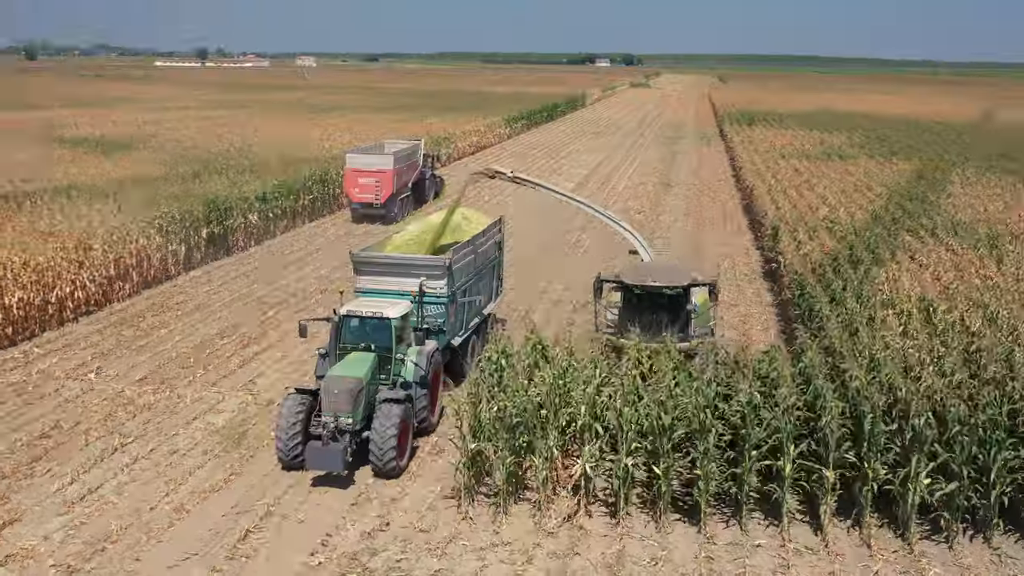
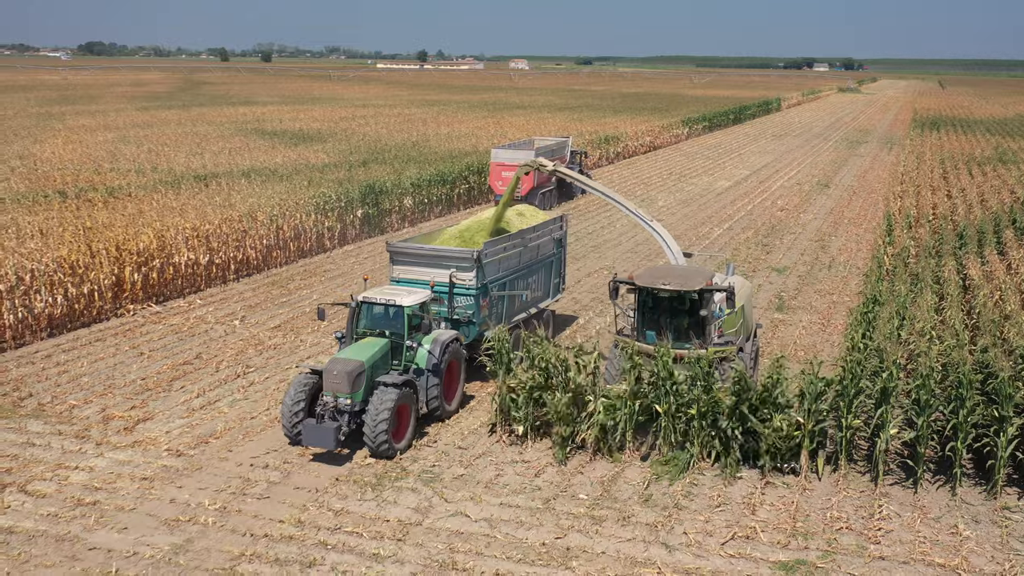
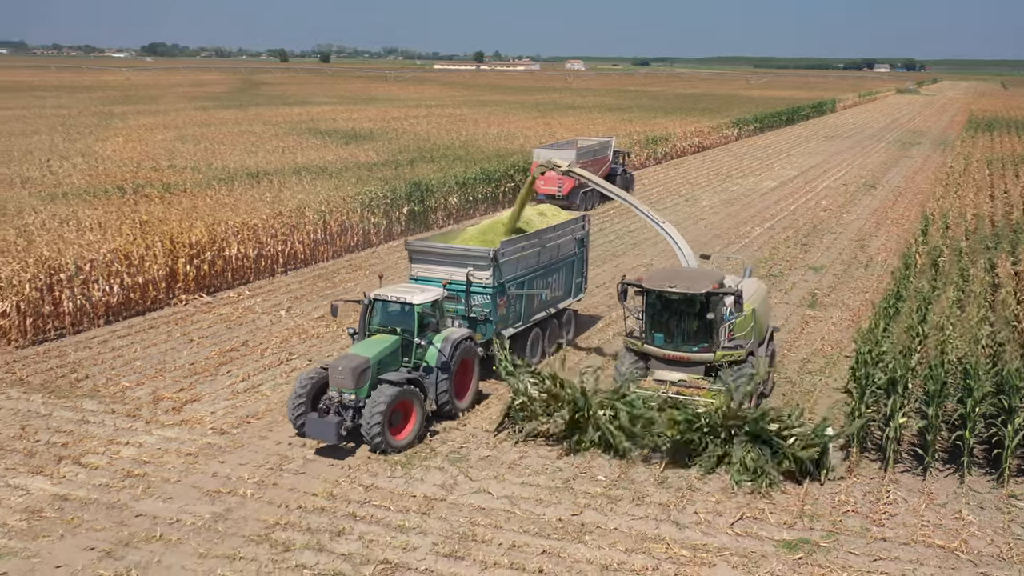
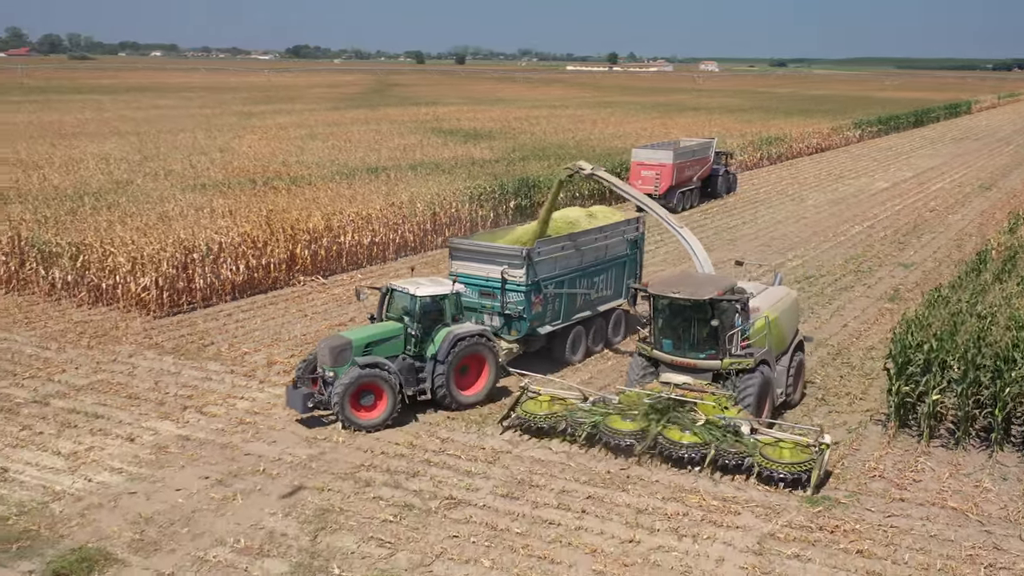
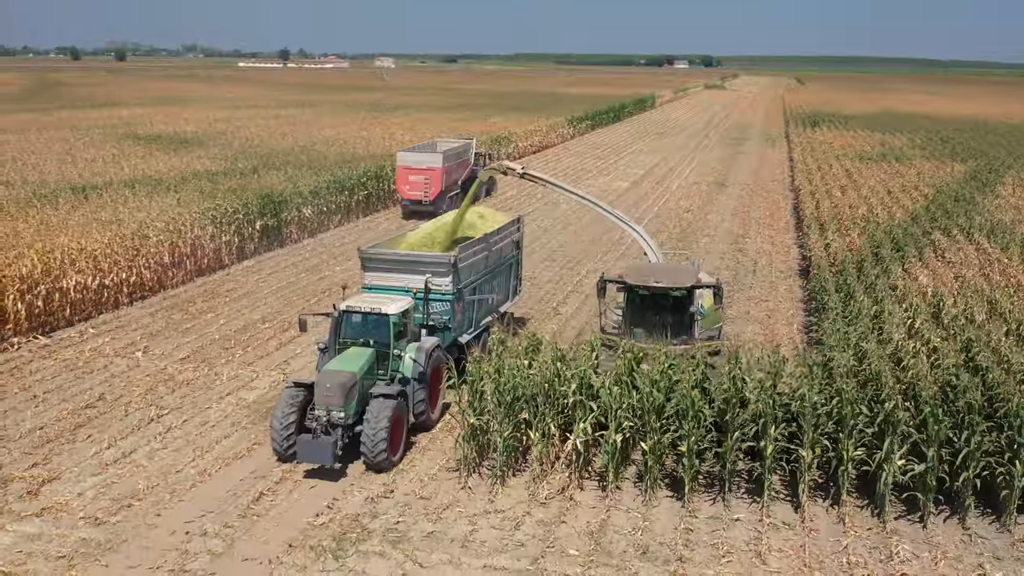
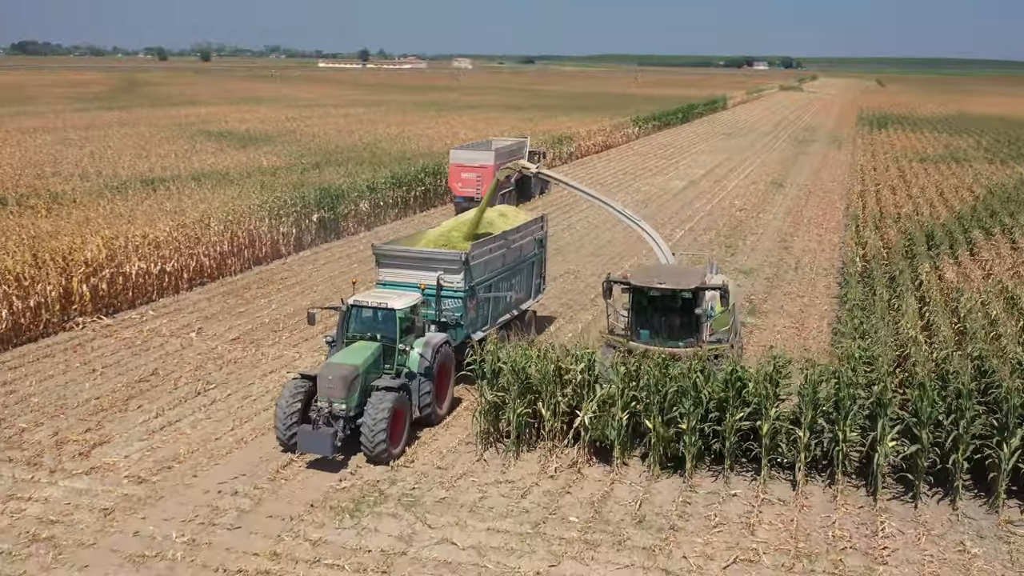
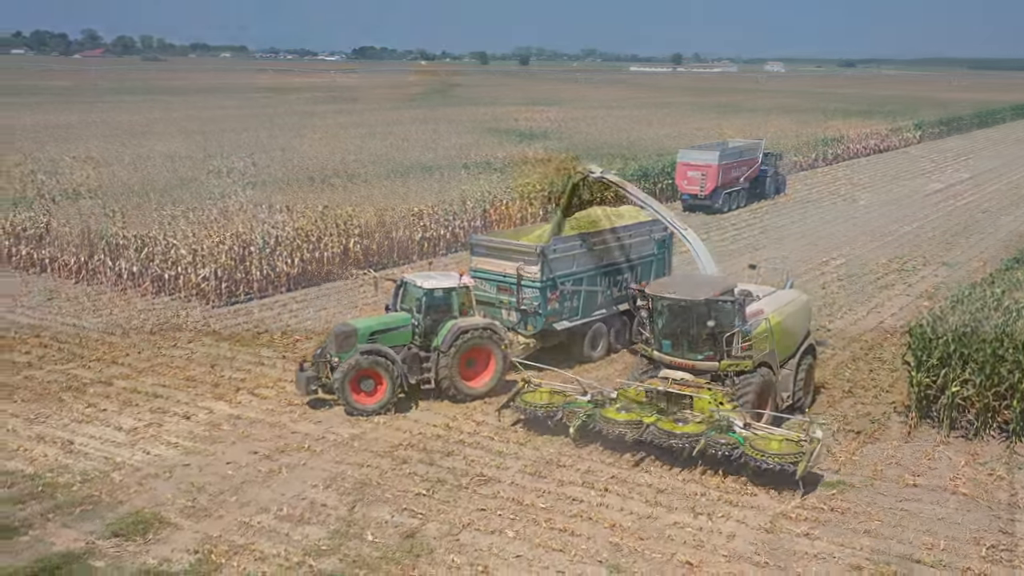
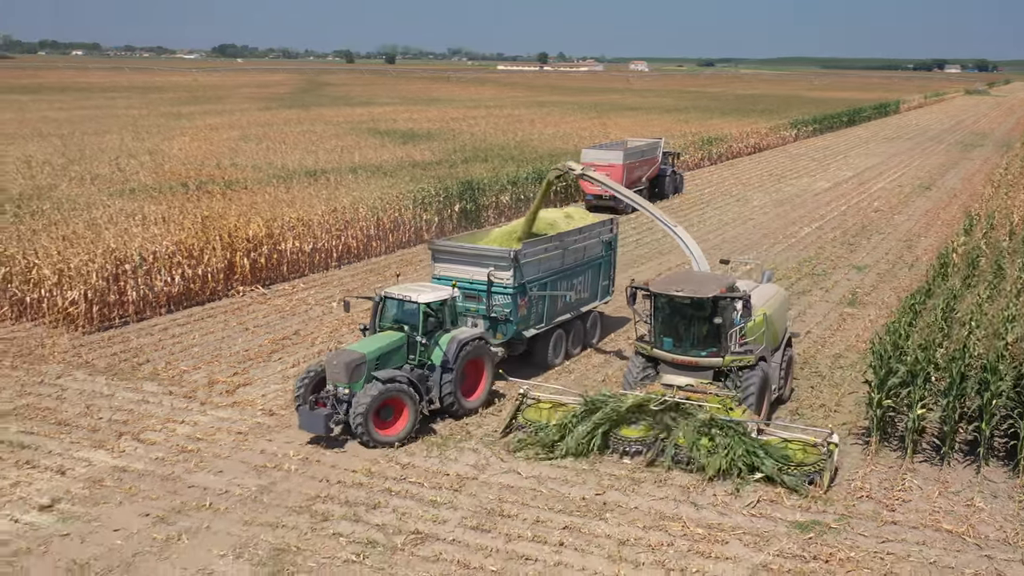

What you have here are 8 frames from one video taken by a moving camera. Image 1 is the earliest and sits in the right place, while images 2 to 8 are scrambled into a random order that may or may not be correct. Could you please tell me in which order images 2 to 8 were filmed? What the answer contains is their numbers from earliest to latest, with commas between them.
5, 6, 2, 3, 8, 4, 7
